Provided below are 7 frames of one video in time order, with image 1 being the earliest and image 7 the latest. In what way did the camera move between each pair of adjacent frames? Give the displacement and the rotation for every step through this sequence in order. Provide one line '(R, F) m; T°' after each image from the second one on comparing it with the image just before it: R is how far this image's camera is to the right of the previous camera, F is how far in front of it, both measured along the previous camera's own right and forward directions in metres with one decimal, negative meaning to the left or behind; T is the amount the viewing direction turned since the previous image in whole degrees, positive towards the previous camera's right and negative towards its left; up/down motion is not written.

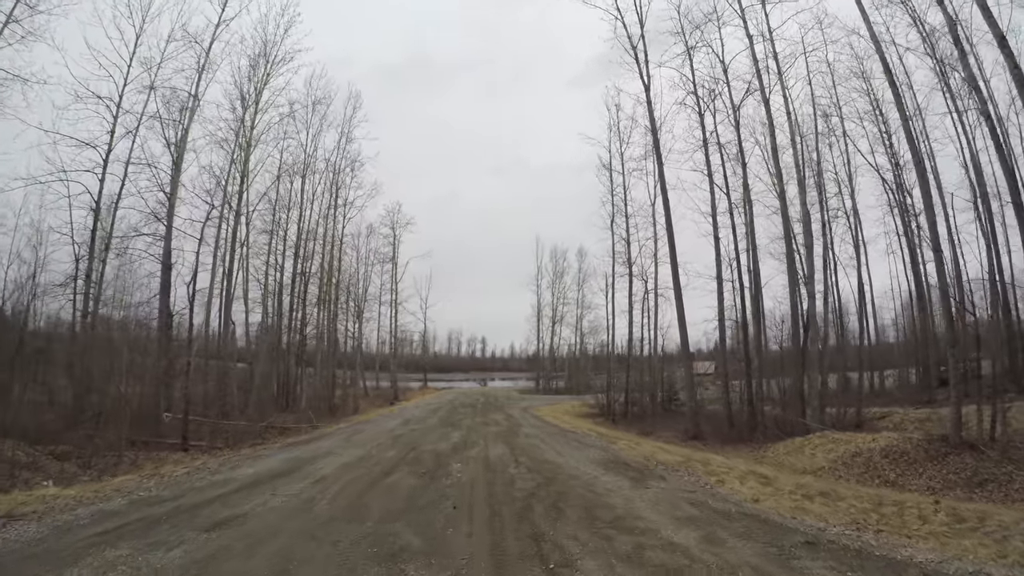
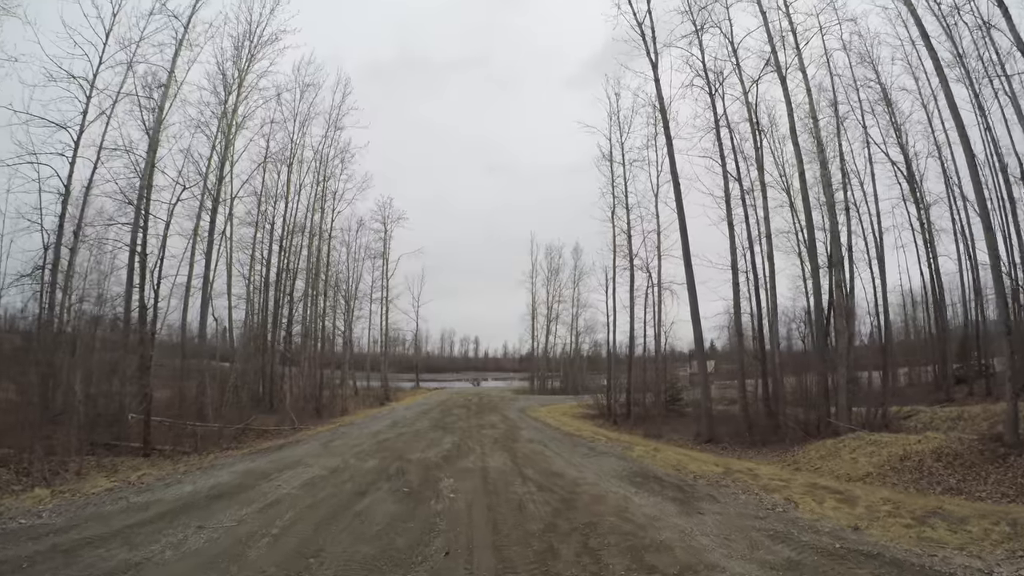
(-0.2, +1.5) m; +1°
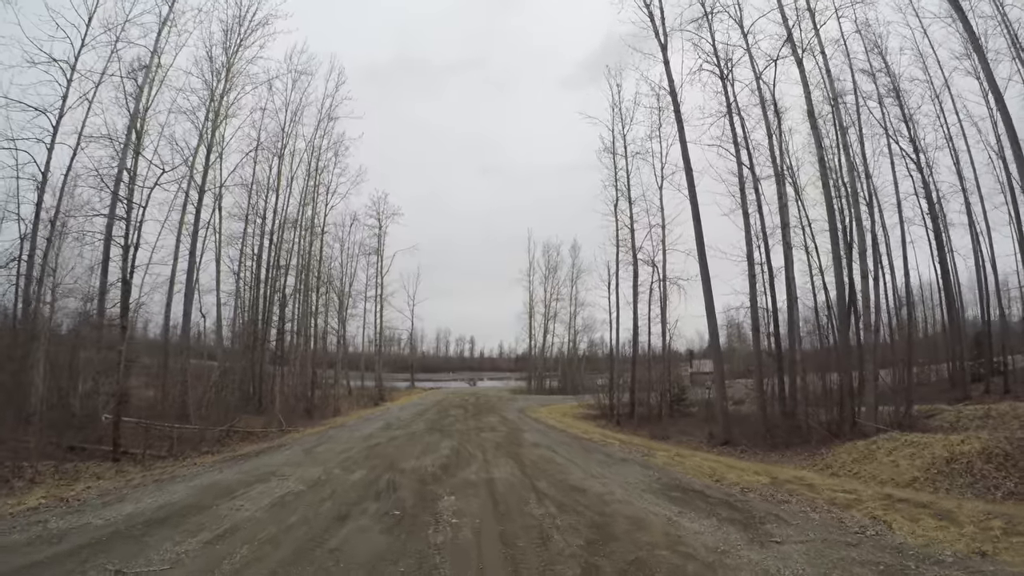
(-0.2, +1.1) m; 0°
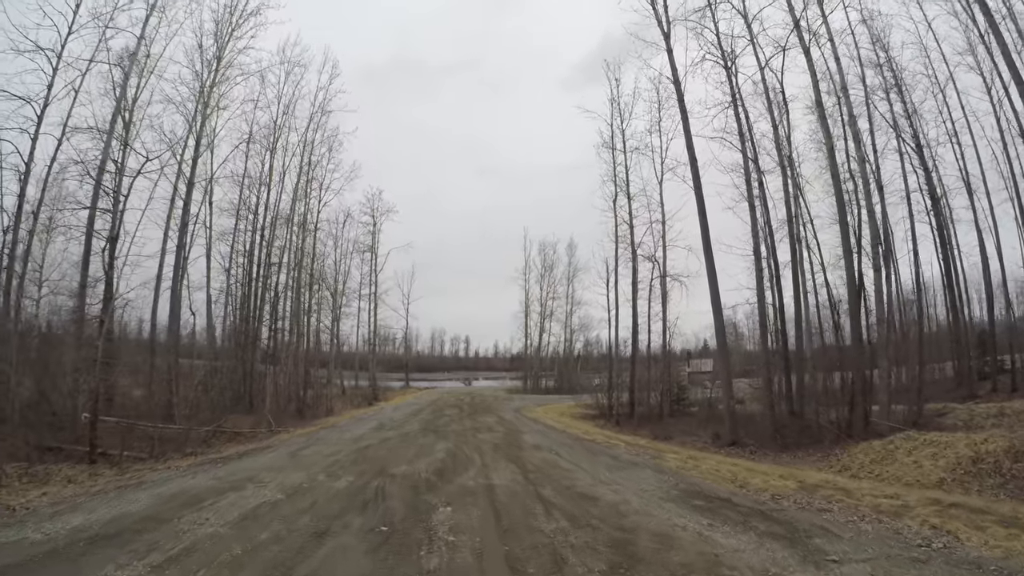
(-0.1, +0.6) m; 0°
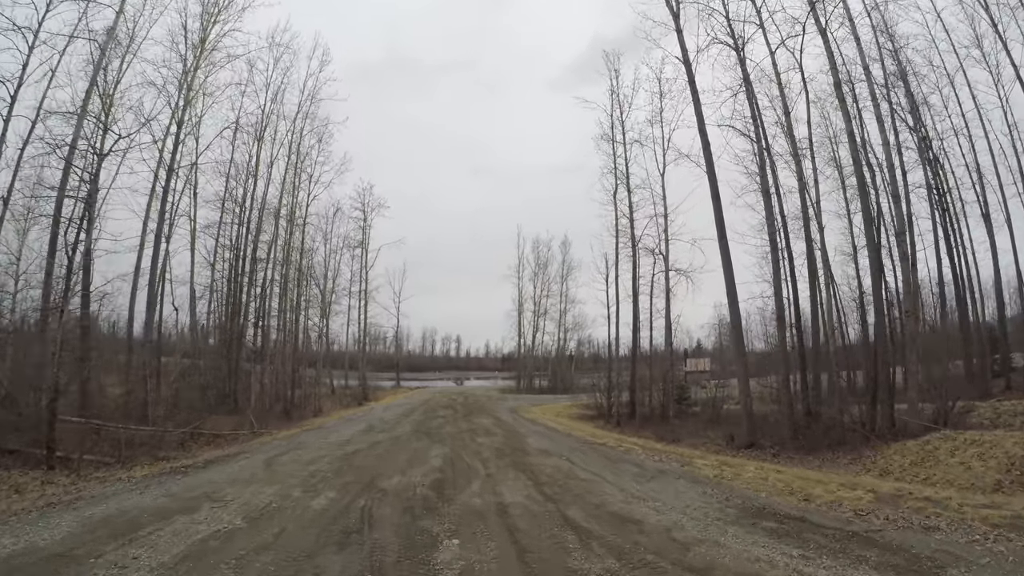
(-0.2, +1.1) m; +1°
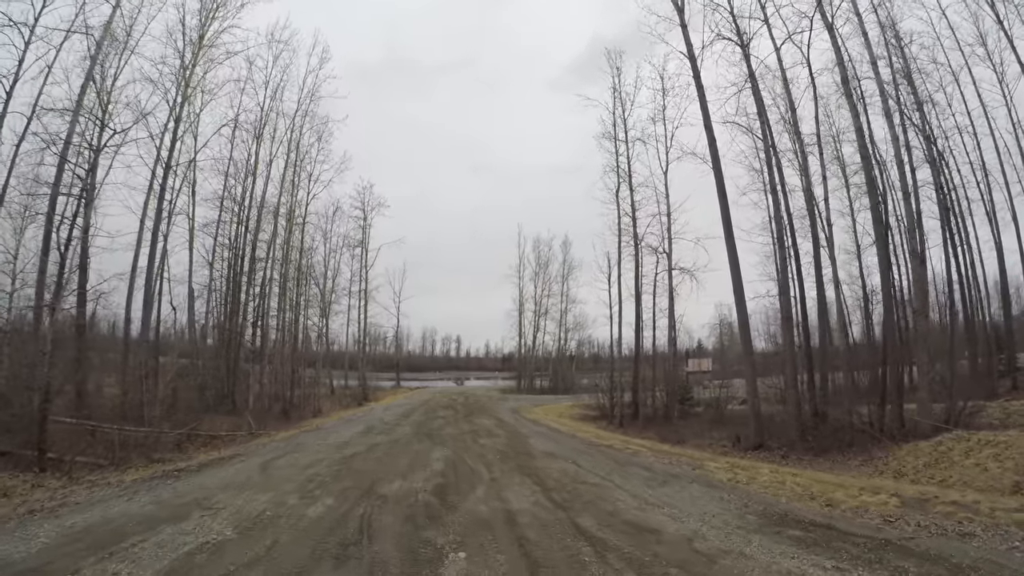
(-0.1, +0.3) m; 0°
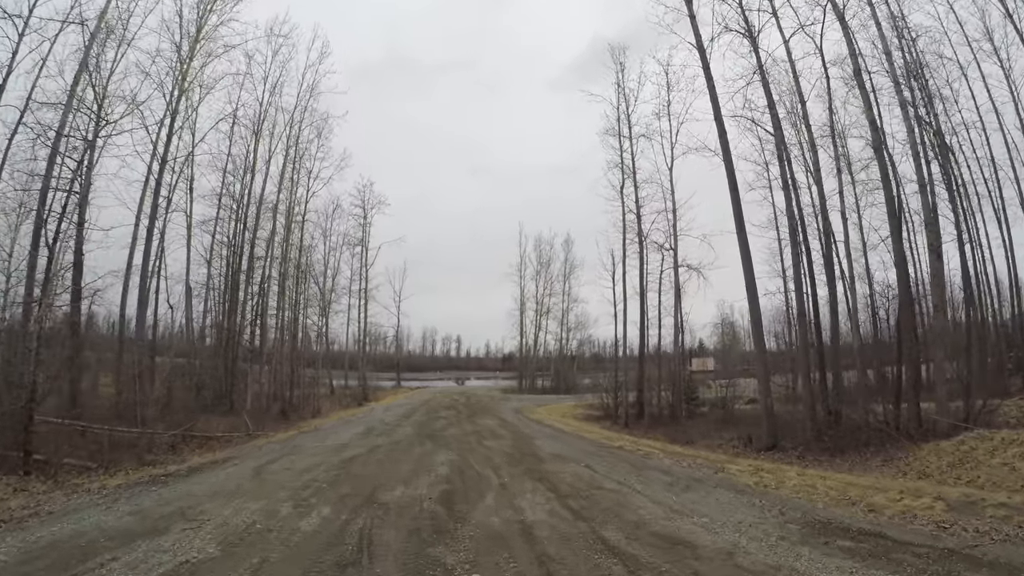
(-0.1, +0.5) m; 0°
